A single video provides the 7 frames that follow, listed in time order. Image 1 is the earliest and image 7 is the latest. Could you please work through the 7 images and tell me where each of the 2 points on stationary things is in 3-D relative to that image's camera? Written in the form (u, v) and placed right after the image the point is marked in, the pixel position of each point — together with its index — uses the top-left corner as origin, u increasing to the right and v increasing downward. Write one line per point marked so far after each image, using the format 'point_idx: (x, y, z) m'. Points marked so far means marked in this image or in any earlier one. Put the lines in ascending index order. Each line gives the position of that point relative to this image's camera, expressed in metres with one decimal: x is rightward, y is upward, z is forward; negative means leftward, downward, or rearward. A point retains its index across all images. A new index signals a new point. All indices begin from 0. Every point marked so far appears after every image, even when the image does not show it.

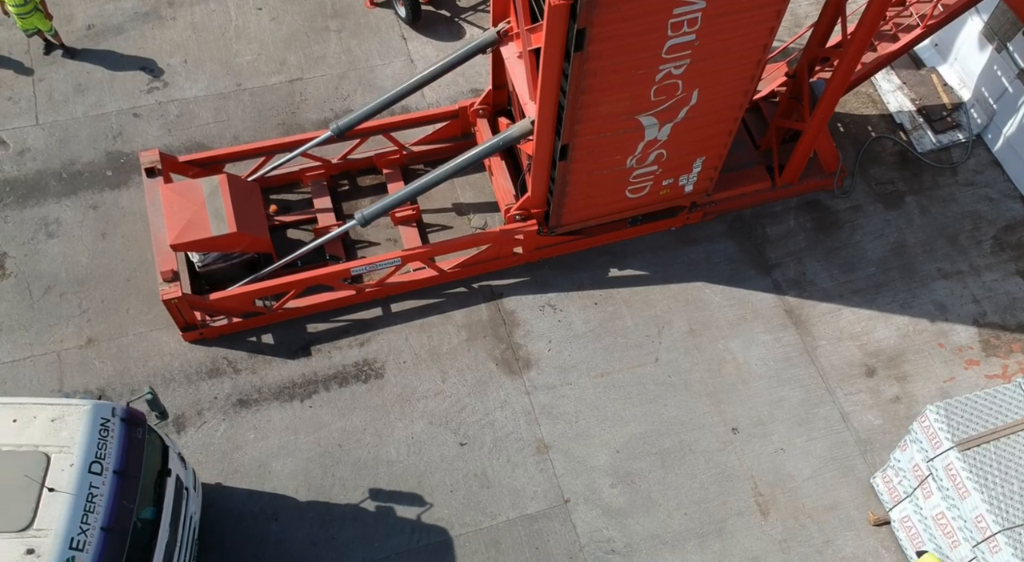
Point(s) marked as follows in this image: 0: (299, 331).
0: (-2.4, -0.6, +10.5) m
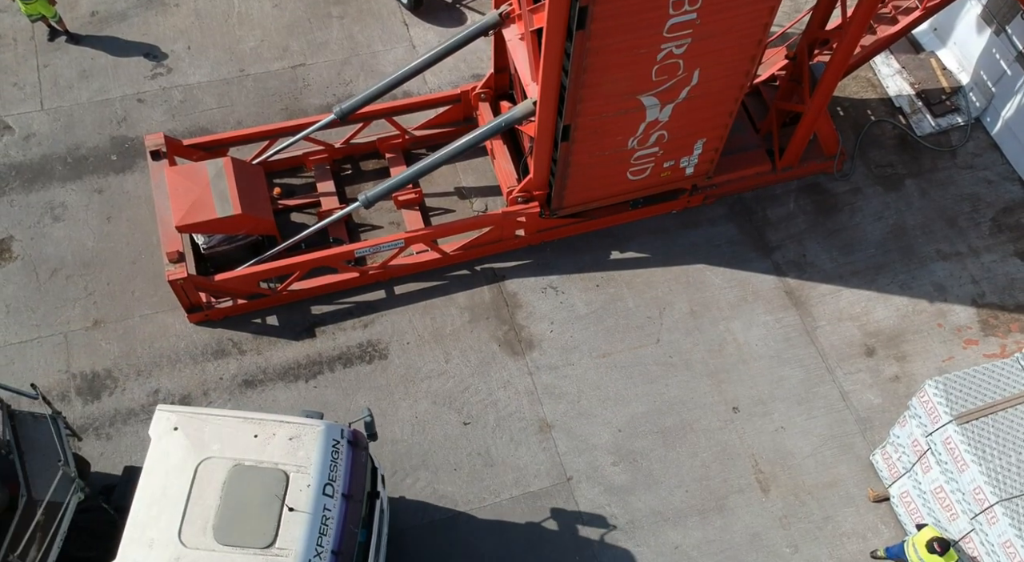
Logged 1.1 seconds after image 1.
0: (-2.4, -0.4, +10.6) m
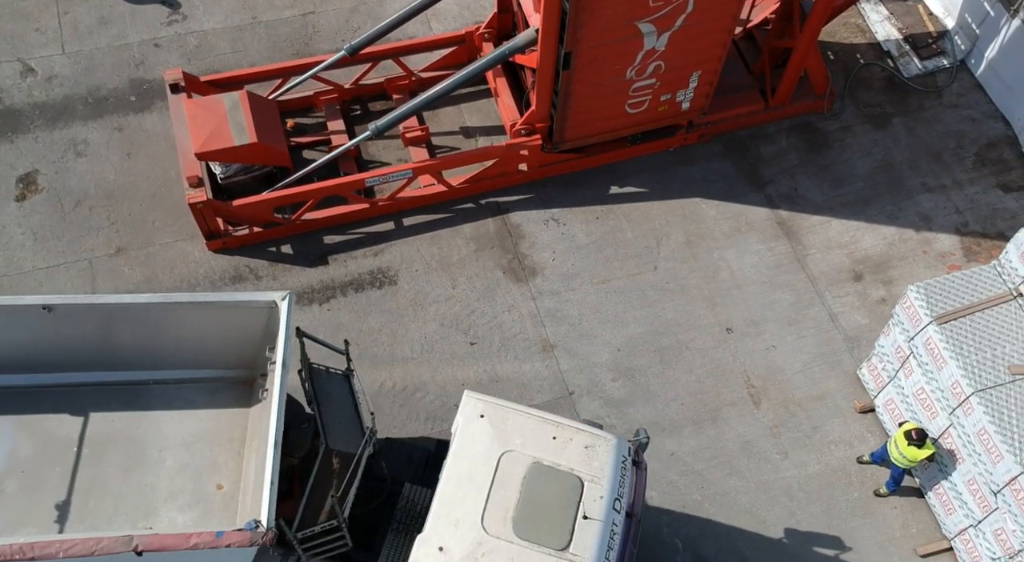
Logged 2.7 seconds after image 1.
0: (-2.3, +0.5, +11.1) m
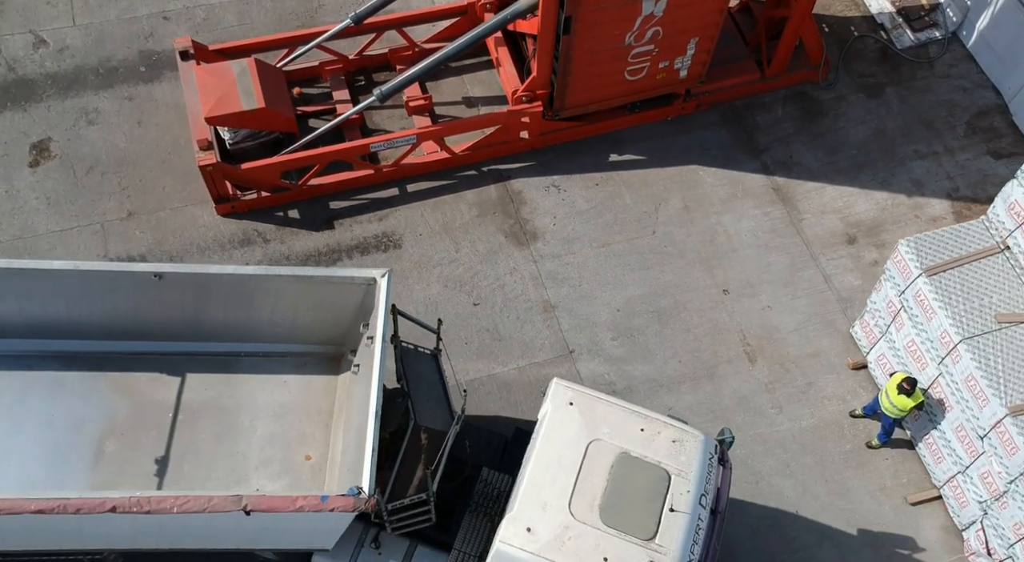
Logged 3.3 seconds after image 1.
0: (-2.3, +0.9, +11.4) m
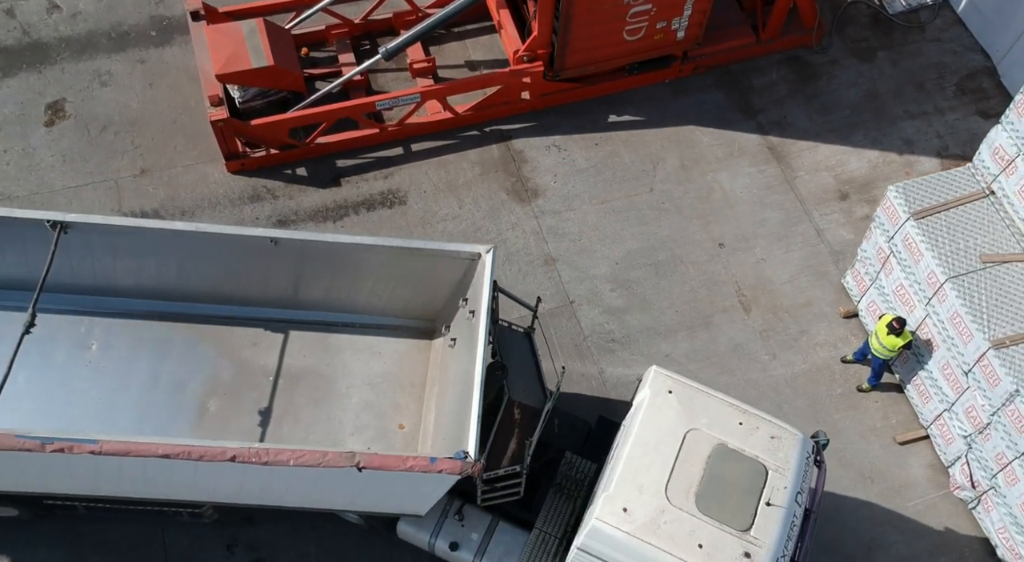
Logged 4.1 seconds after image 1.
0: (-2.3, +1.4, +11.7) m
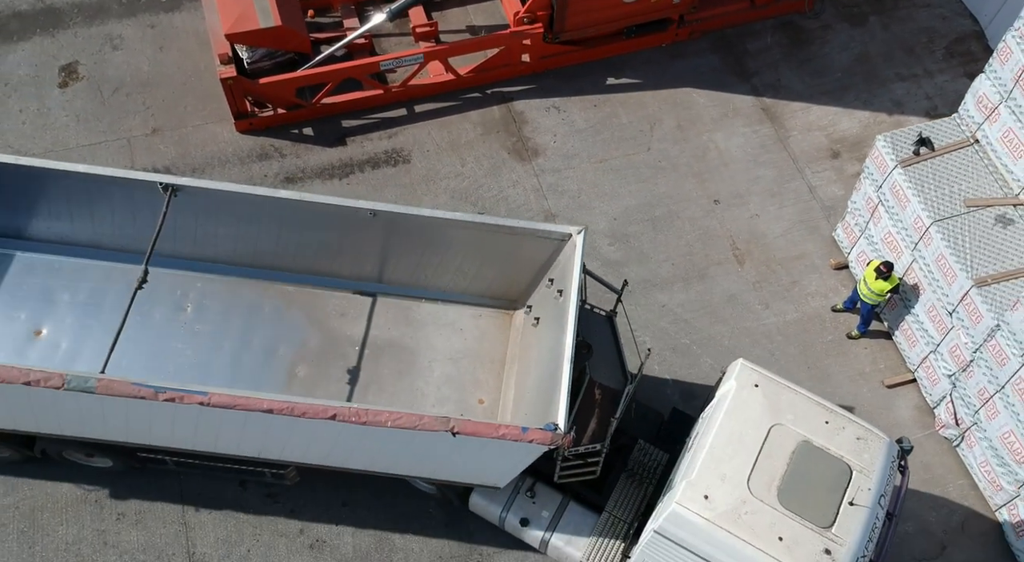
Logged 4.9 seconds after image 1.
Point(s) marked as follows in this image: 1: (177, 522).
0: (-2.3, +2.0, +12.1) m
1: (-3.2, -2.3, +8.9) m
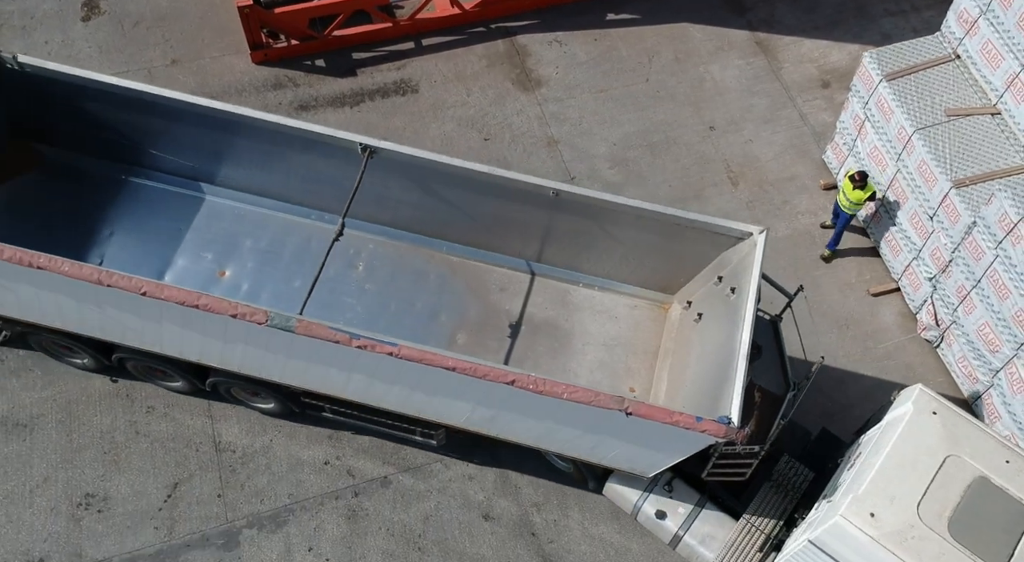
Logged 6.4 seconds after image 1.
0: (-2.2, +3.0, +12.6) m
1: (-3.1, -1.4, +9.5) m
